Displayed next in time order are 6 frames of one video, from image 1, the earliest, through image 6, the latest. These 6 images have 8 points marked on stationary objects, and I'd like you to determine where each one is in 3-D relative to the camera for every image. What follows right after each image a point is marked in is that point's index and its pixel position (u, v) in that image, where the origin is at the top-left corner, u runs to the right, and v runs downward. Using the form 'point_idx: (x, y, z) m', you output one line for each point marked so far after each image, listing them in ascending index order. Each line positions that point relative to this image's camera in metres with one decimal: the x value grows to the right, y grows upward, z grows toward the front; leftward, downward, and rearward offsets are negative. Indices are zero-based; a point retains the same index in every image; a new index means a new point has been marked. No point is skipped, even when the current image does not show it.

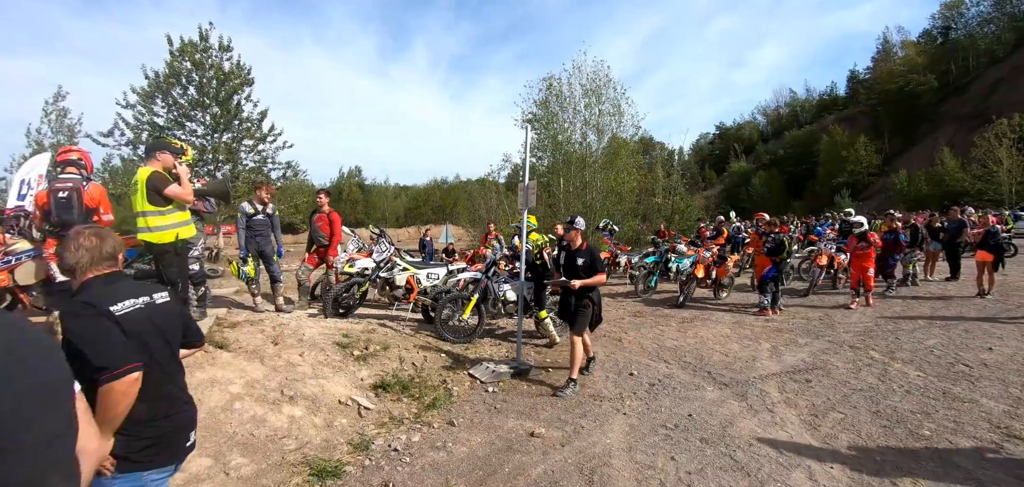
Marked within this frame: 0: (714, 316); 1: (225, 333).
0: (+4.2, -1.5, +7.7) m
1: (-3.3, -1.1, +4.4) m
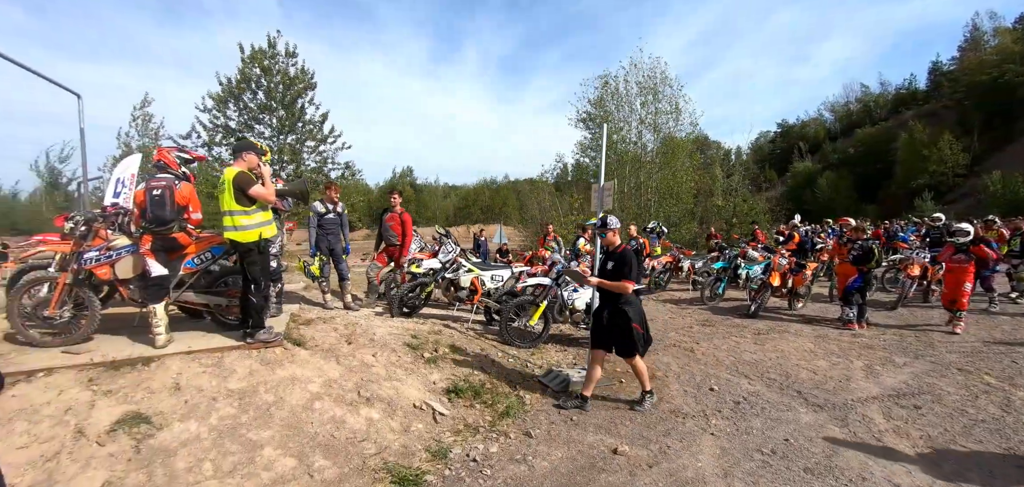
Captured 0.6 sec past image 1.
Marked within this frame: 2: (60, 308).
0: (+5.3, -1.6, +7.0) m
1: (-2.4, -1.1, +4.4) m
2: (-4.2, -0.6, +3.4) m
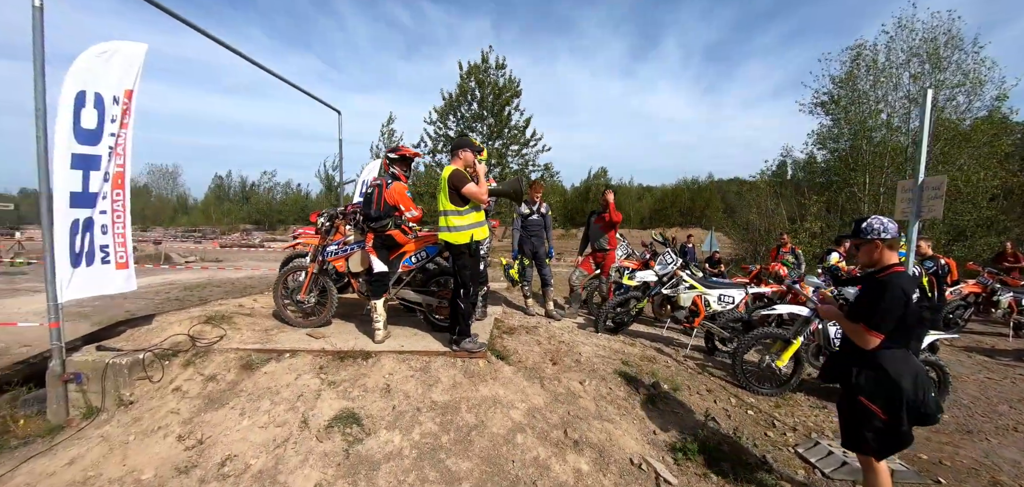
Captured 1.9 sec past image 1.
0: (+8.0, -2.0, +3.2) m
1: (-0.1, -1.0, +3.9) m
2: (-2.1, -0.5, +3.7) m
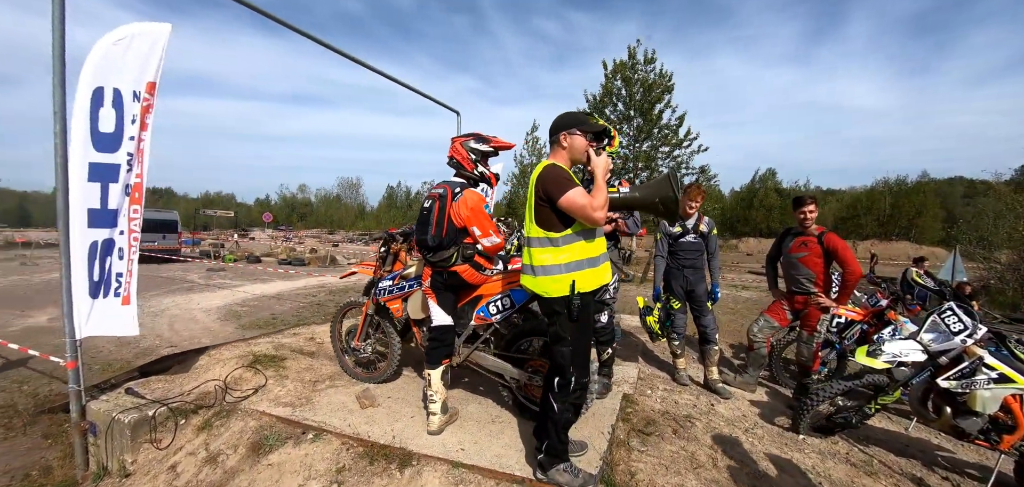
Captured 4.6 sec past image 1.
0: (+8.0, -2.6, -1.3) m
1: (+0.8, -1.4, +2.3) m
2: (-1.2, -0.7, +2.9) m
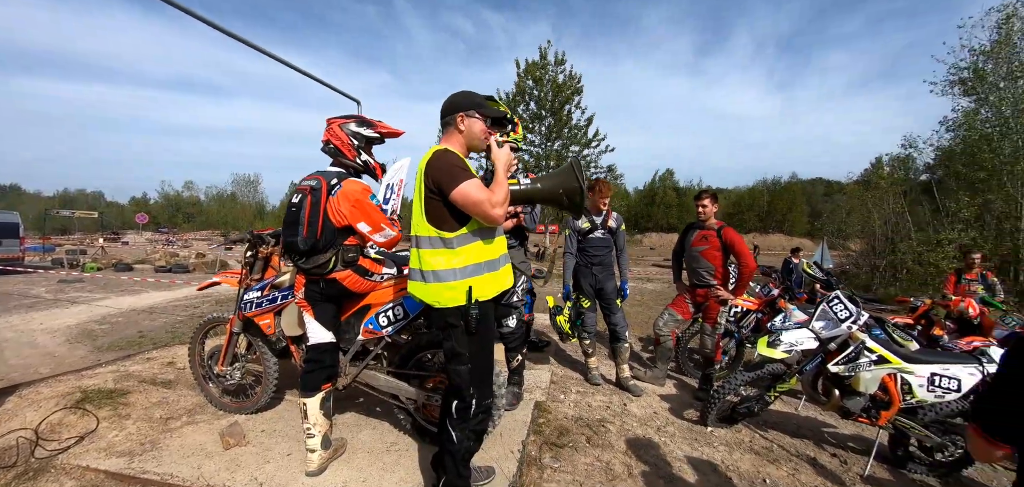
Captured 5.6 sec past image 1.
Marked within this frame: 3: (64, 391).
0: (+7.9, -2.5, -0.3) m
1: (+0.2, -1.4, +2.2) m
2: (-1.8, -0.8, +2.4) m
3: (-2.8, -0.9, +2.4) m
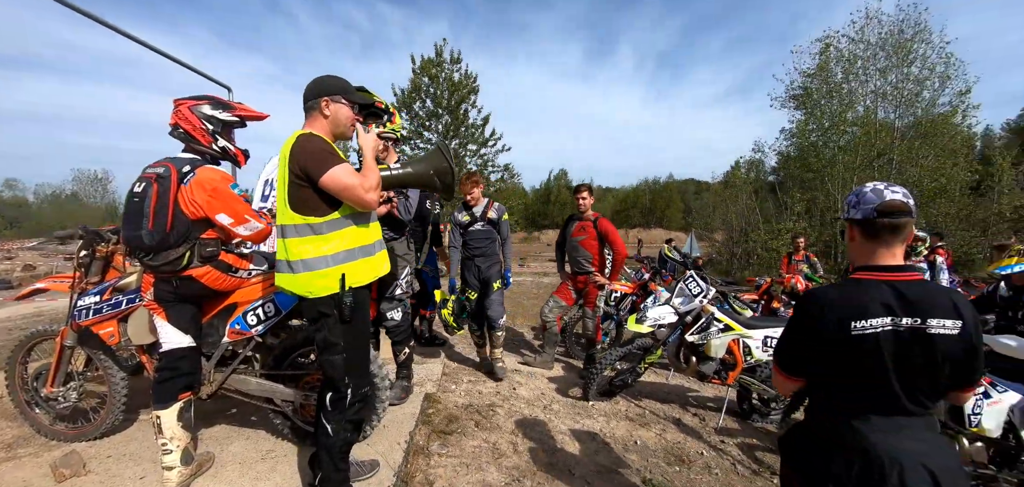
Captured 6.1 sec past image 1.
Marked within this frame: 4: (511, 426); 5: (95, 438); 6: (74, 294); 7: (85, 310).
0: (+7.5, -2.4, +1.4) m
1: (-0.5, -1.4, +2.3) m
2: (-2.5, -0.8, +2.2) m
3: (-3.5, -1.0, +1.9) m
4: (0.0, -1.5, +2.9) m
5: (-2.4, -1.1, +2.1) m
6: (-2.4, -0.3, +2.1) m
7: (-2.2, -0.4, +2.0) m
